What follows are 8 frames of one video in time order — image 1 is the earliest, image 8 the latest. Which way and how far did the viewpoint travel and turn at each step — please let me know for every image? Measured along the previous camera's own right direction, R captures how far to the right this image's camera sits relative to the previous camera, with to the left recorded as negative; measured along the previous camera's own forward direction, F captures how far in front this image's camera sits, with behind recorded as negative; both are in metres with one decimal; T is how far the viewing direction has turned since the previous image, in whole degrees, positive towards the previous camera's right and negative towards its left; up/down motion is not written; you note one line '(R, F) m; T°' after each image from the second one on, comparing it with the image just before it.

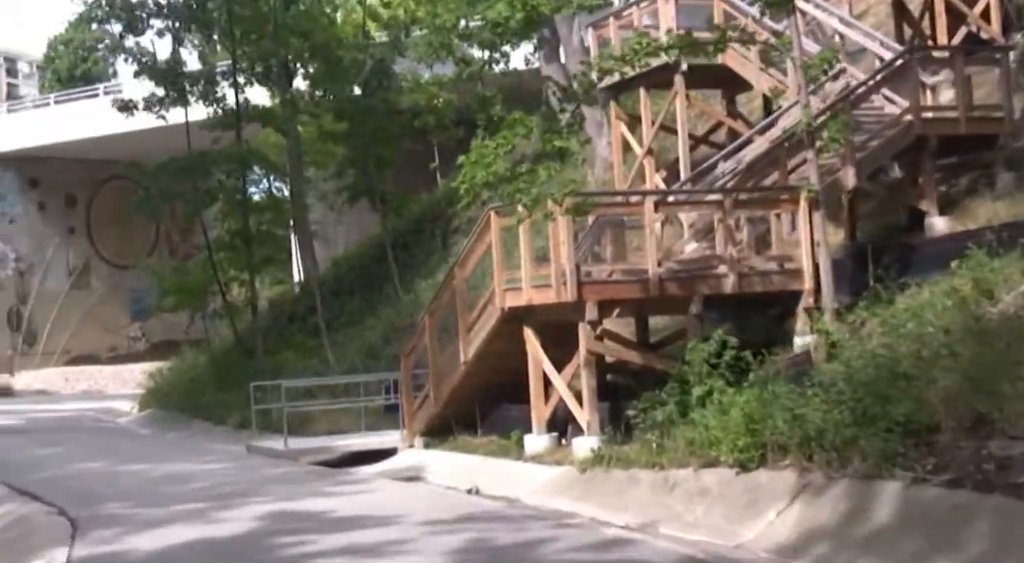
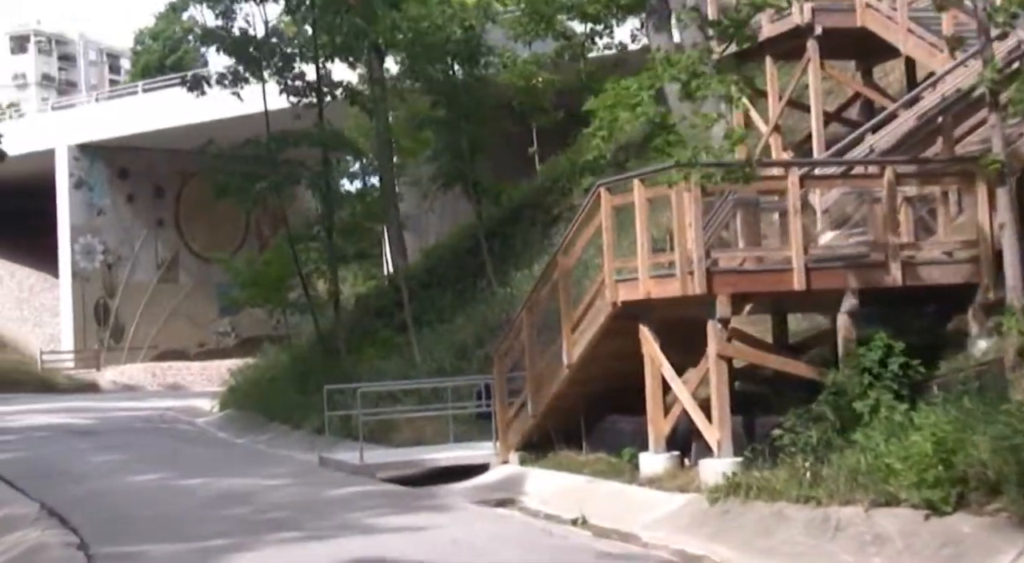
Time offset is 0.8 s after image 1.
(-0.2, +2.2) m; -4°
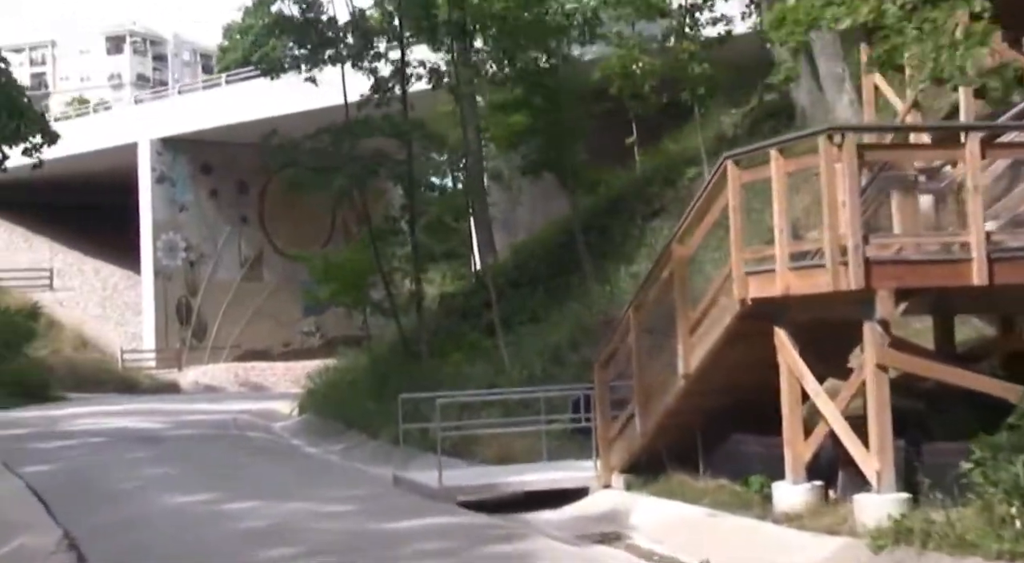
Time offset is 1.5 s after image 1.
(-0.1, +2.0) m; -4°
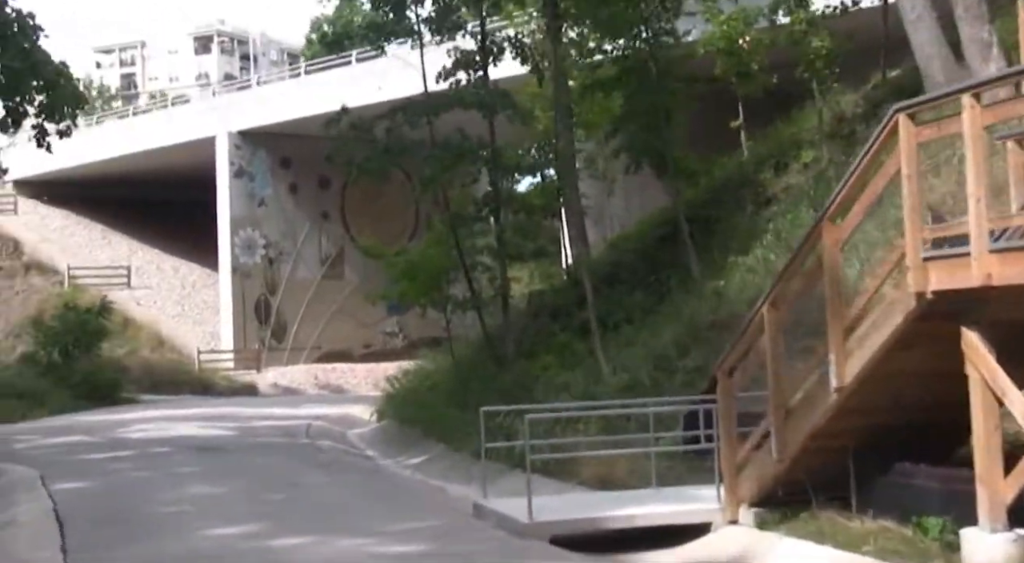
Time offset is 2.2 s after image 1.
(-0.1, +2.1) m; -4°
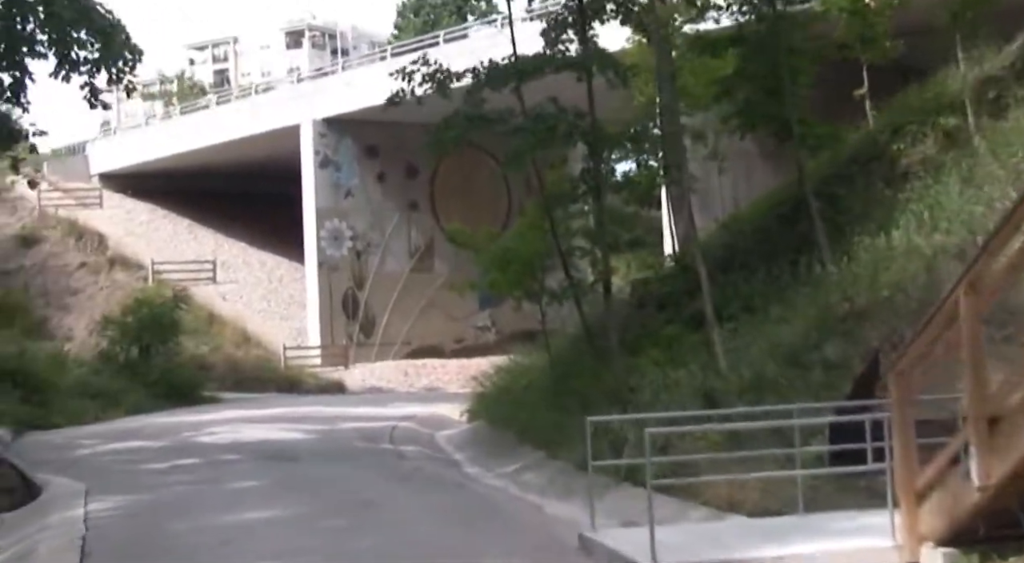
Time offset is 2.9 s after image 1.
(-0.1, +2.1) m; -4°
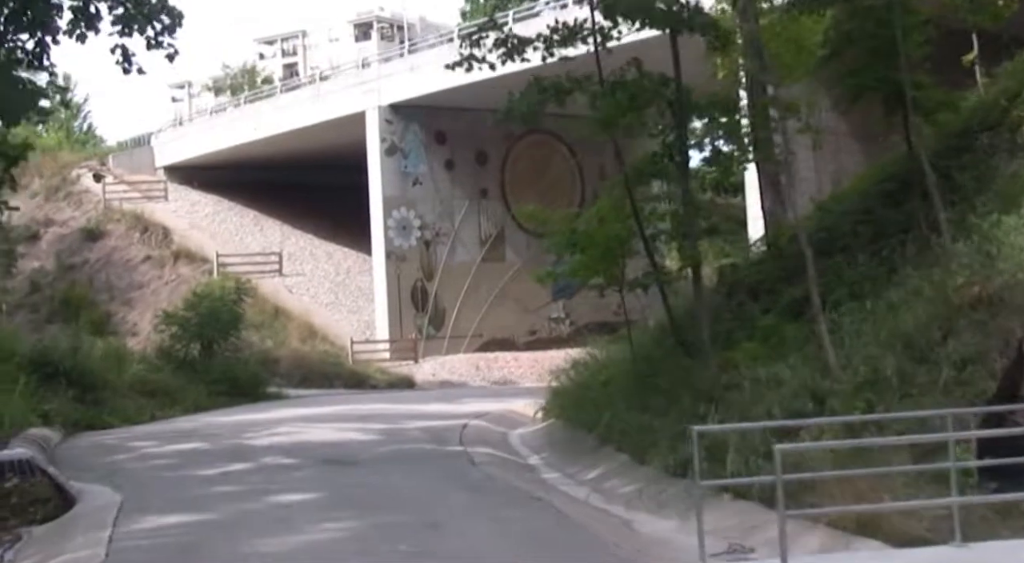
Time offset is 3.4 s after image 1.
(-0.1, +1.6) m; -3°
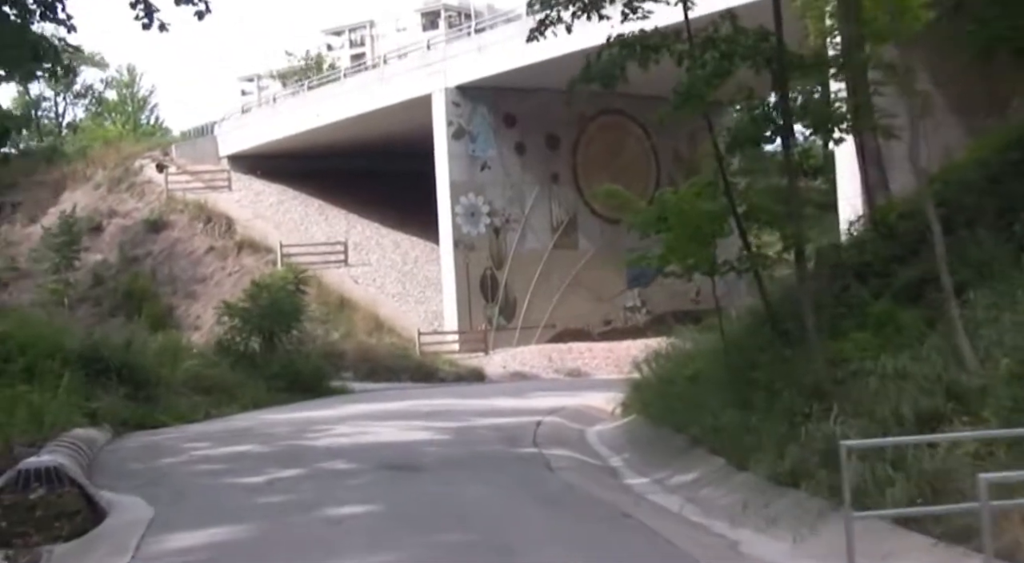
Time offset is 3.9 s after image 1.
(-0.1, +1.6) m; -3°
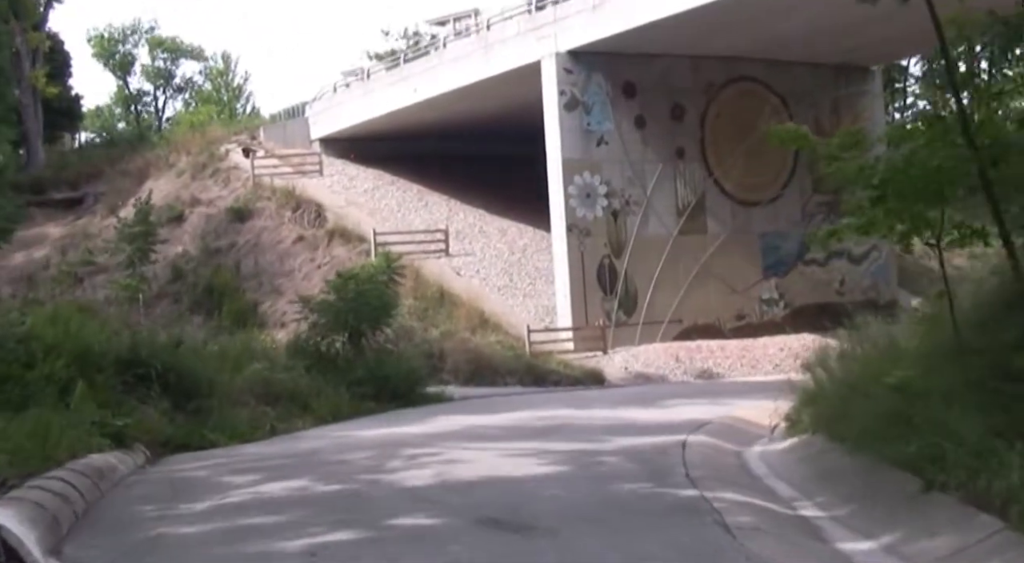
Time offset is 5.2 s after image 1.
(-0.3, +4.4) m; -5°
